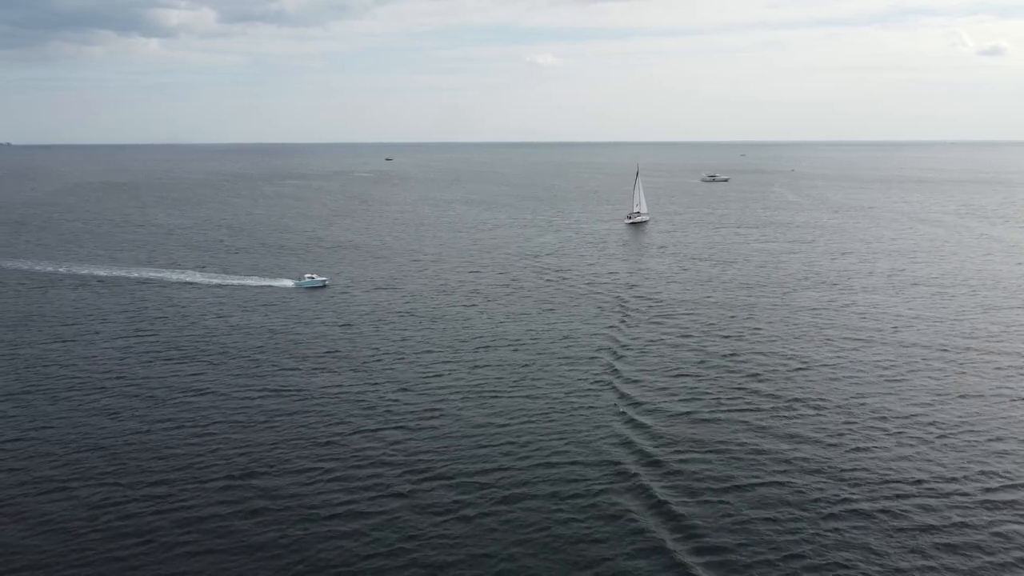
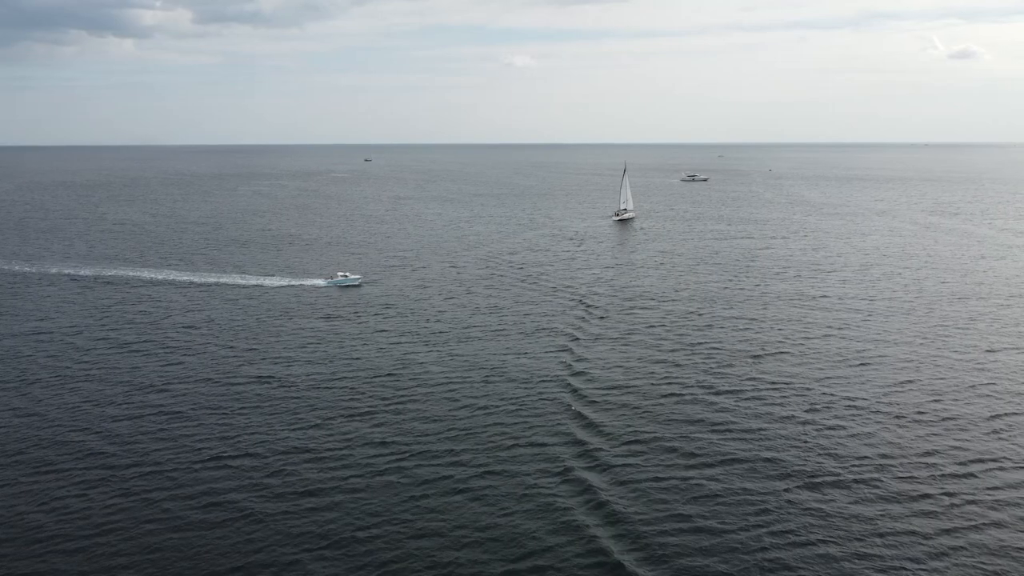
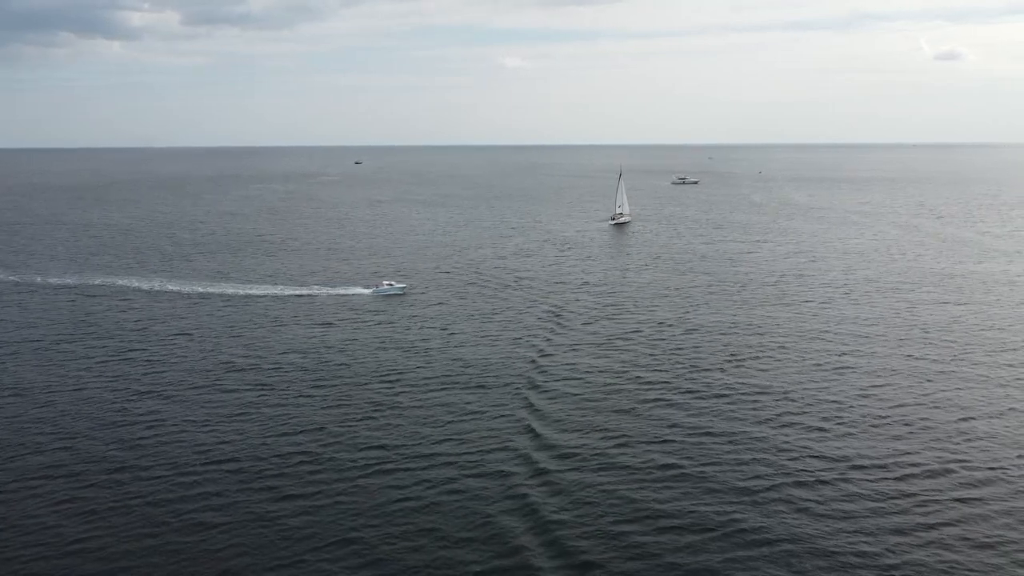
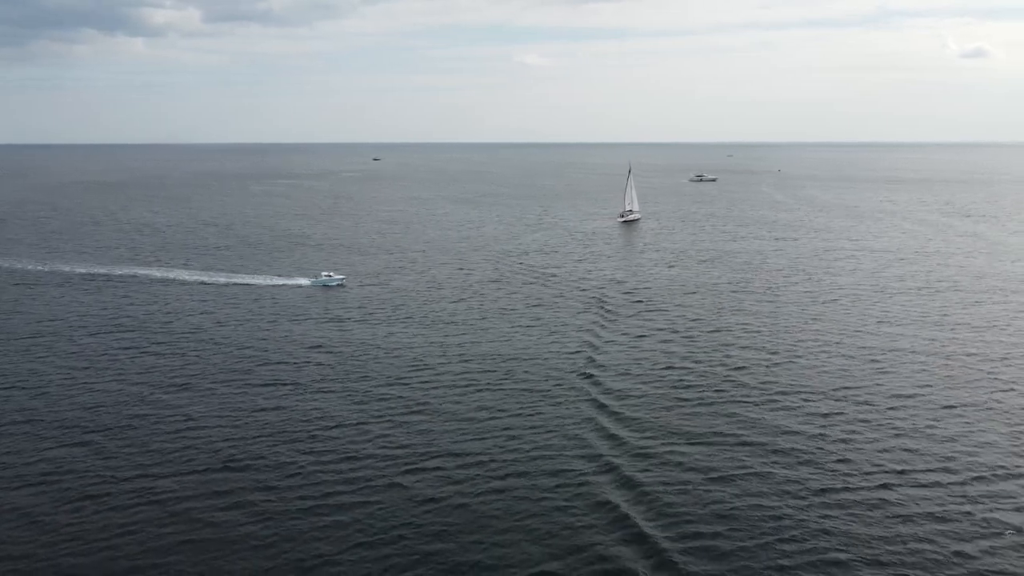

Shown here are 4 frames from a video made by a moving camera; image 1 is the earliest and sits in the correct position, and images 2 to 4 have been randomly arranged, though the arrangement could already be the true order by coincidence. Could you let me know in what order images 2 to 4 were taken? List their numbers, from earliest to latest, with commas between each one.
4, 2, 3
